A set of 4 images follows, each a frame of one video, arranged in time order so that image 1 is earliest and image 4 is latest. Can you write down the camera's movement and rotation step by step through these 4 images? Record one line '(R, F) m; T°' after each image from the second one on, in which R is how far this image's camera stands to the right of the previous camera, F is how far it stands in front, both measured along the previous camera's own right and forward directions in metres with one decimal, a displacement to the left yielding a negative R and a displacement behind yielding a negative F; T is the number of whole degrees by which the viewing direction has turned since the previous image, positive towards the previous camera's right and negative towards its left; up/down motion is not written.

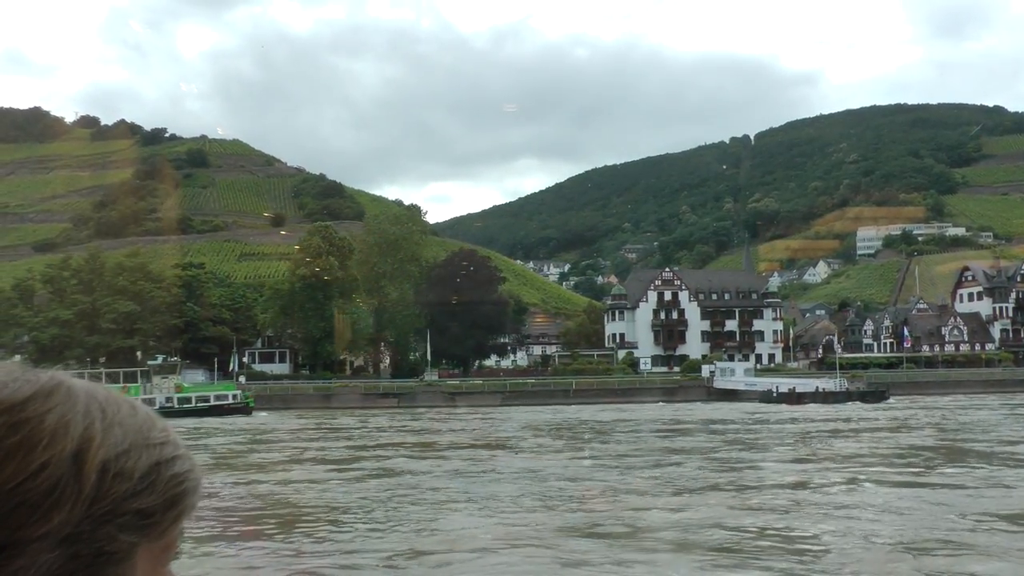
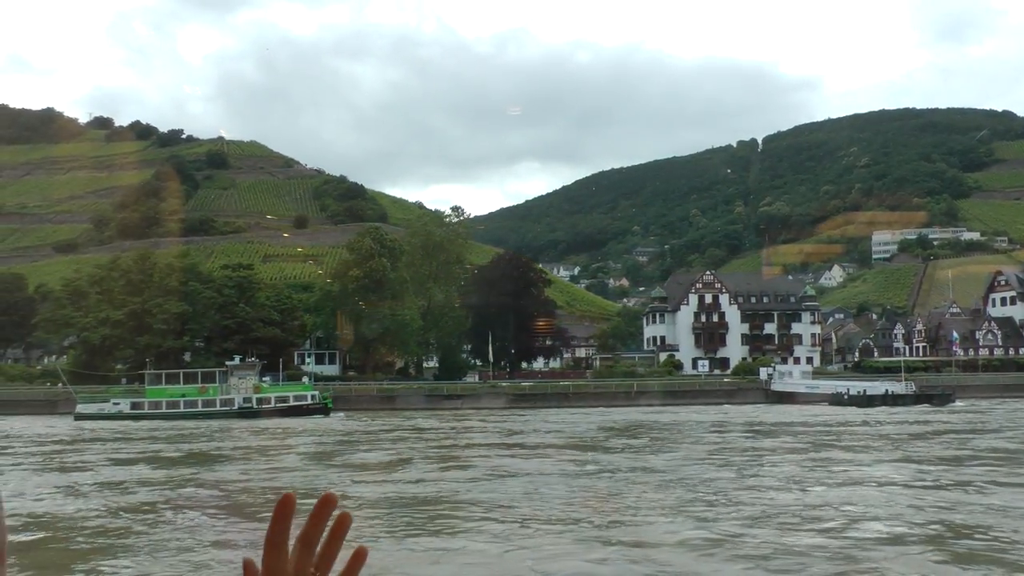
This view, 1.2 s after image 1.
(-0.9, +0.1) m; 0°
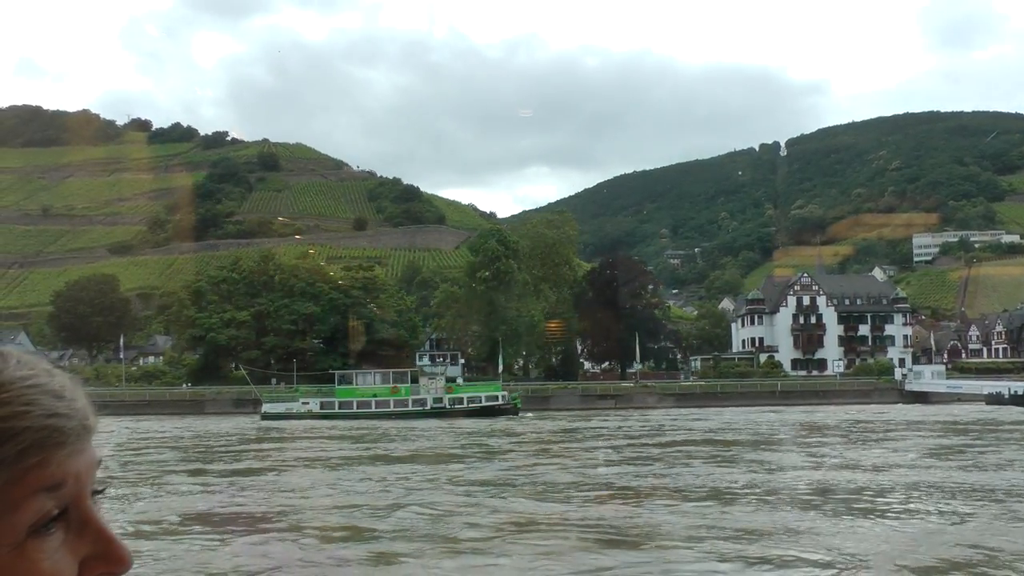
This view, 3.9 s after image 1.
(-2.1, +0.1) m; 0°
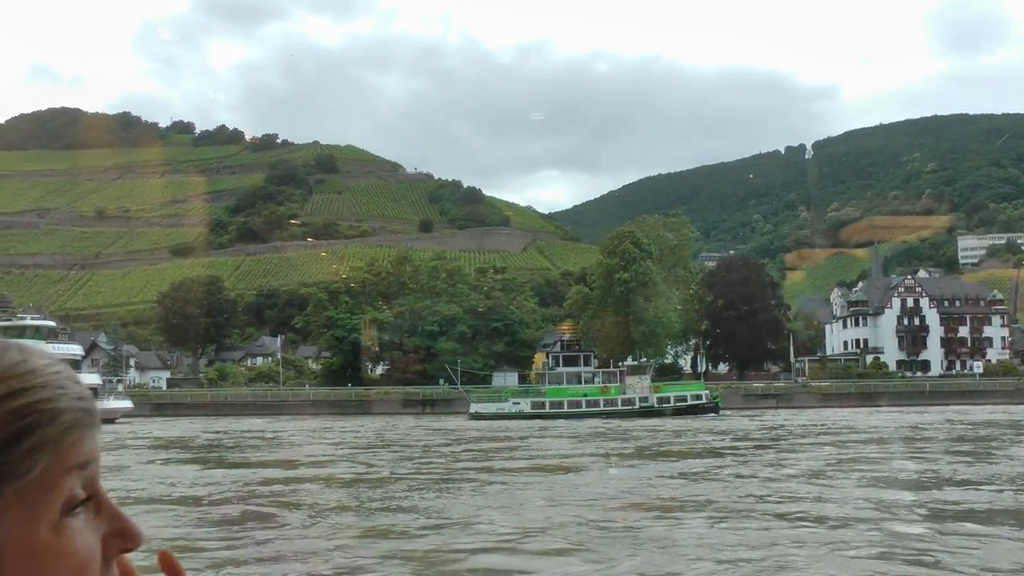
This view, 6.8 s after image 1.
(-2.2, -0.1) m; 0°
